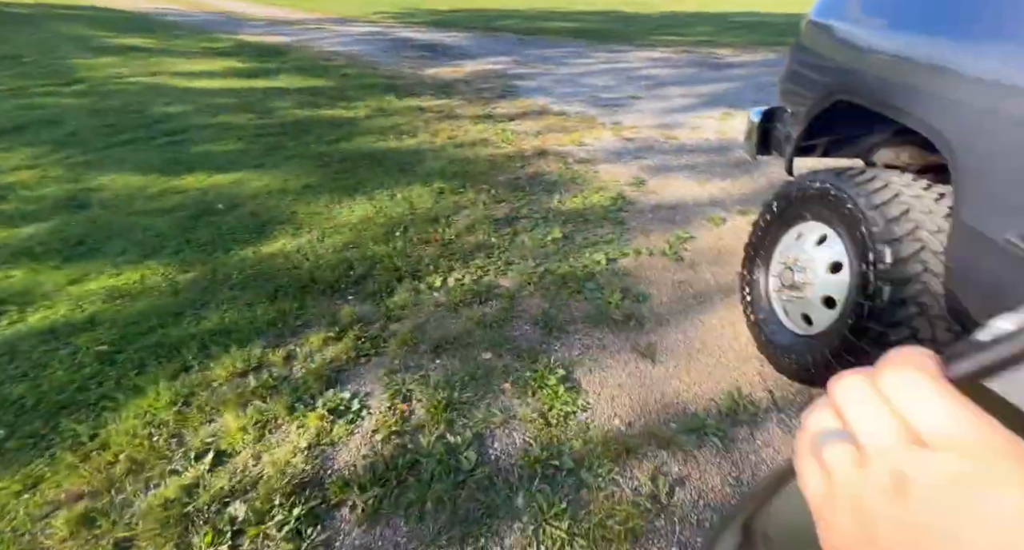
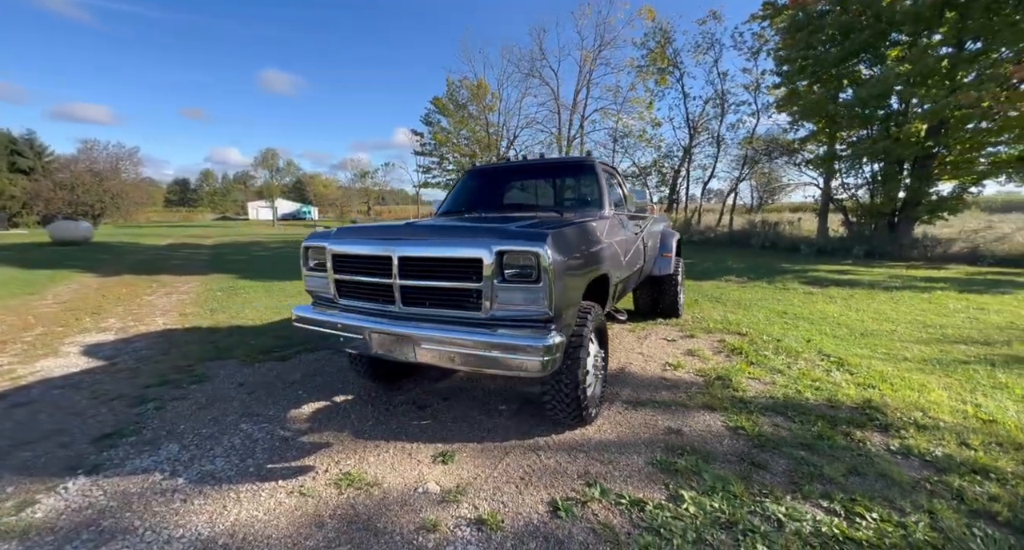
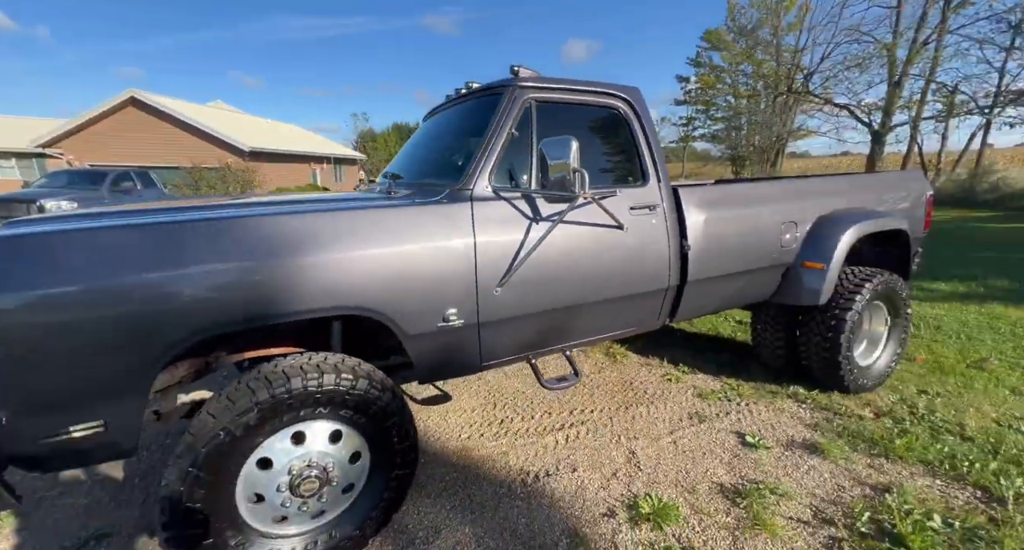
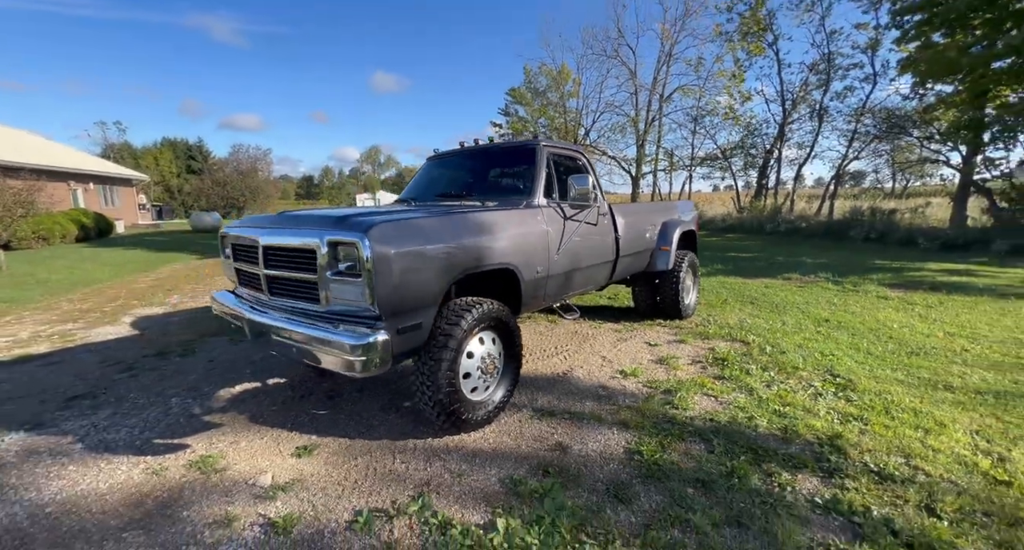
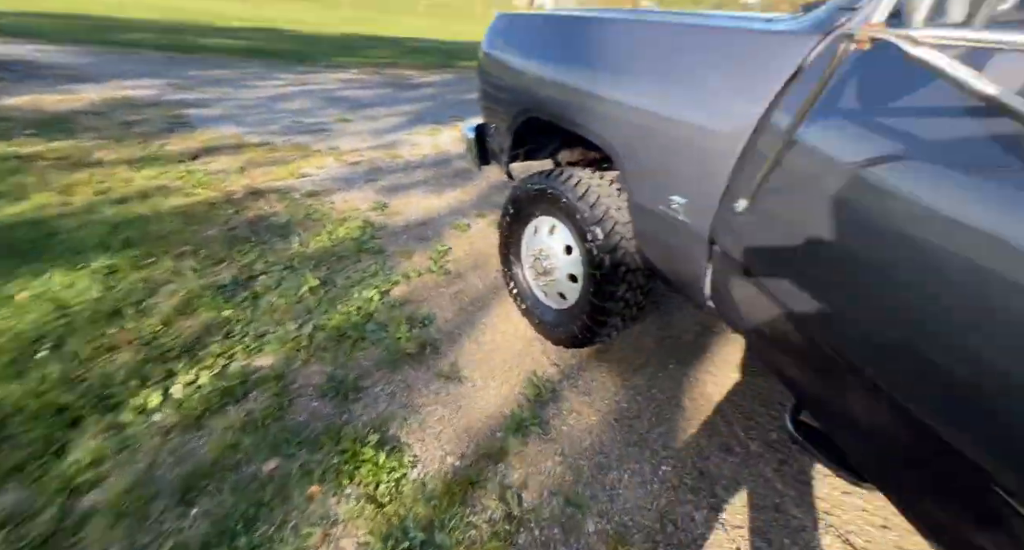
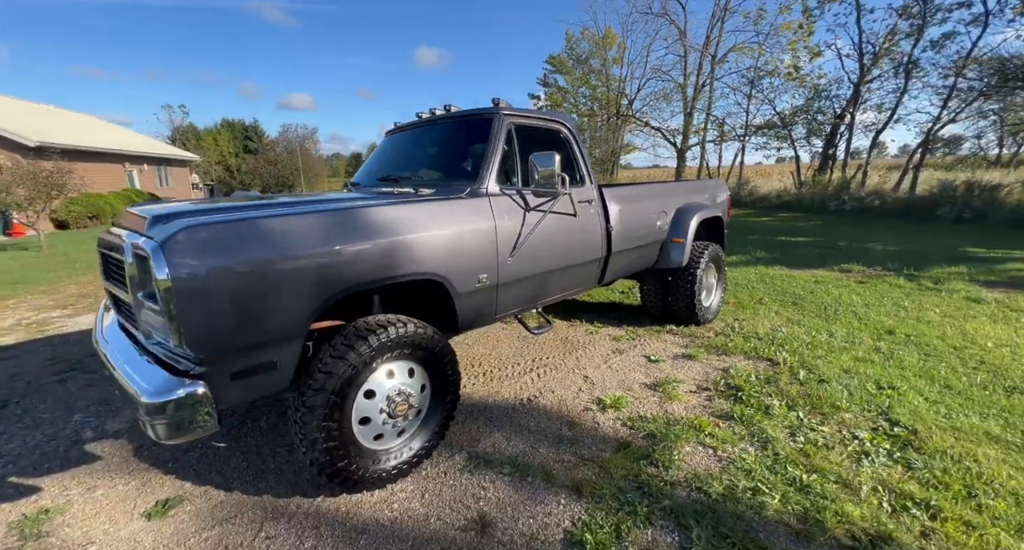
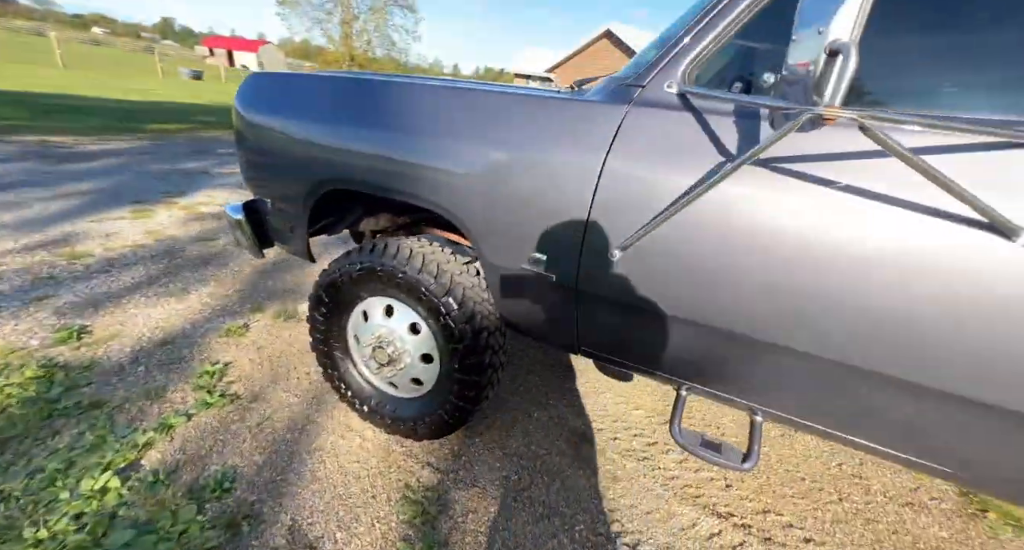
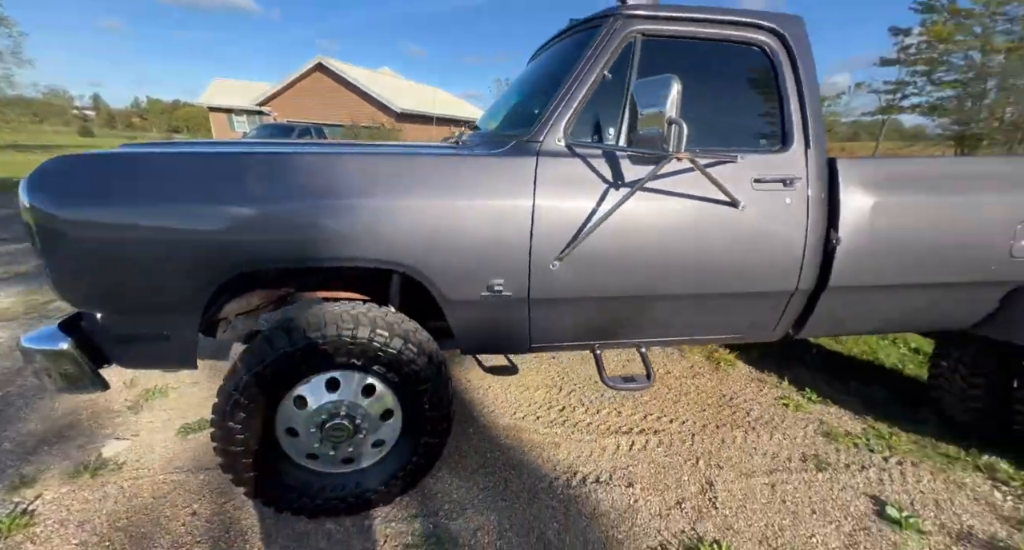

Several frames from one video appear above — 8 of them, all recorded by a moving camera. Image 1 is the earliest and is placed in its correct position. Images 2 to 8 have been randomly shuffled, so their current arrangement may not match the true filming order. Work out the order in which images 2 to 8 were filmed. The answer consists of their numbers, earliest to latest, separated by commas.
5, 7, 8, 3, 6, 4, 2
